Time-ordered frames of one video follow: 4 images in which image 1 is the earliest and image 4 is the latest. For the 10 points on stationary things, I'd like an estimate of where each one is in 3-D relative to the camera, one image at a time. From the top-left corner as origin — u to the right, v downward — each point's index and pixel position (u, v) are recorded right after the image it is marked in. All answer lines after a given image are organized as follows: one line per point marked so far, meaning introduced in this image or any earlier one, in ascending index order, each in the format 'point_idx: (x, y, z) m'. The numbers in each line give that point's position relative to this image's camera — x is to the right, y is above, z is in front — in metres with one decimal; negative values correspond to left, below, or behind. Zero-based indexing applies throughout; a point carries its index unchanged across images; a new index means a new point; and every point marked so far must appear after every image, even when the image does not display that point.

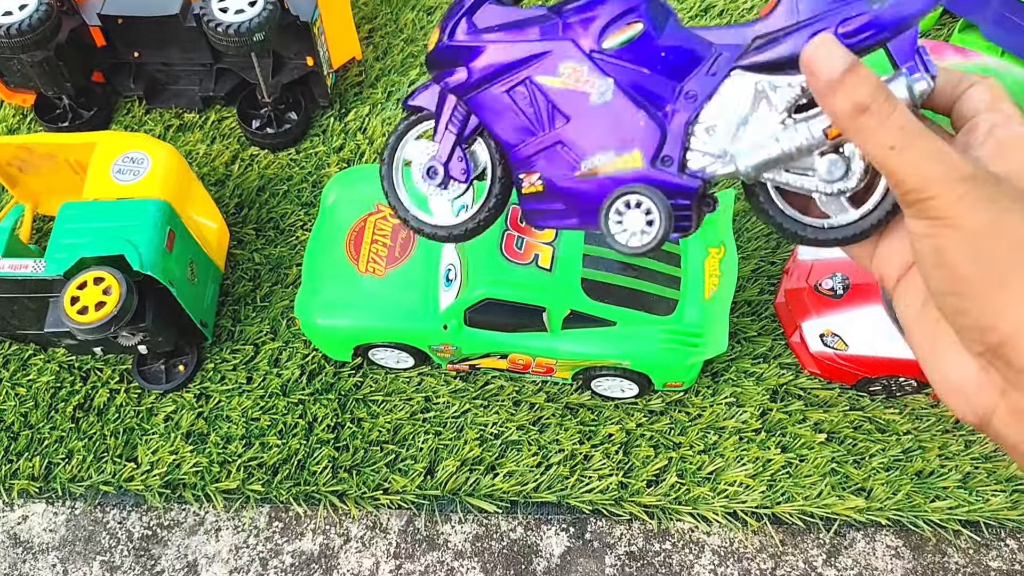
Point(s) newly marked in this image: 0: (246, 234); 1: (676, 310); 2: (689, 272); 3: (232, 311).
0: (-1.1, +0.2, +3.7) m
1: (+0.6, -0.1, +3.1) m
2: (+0.6, +0.1, +3.2) m
3: (-1.1, -0.1, +3.6) m
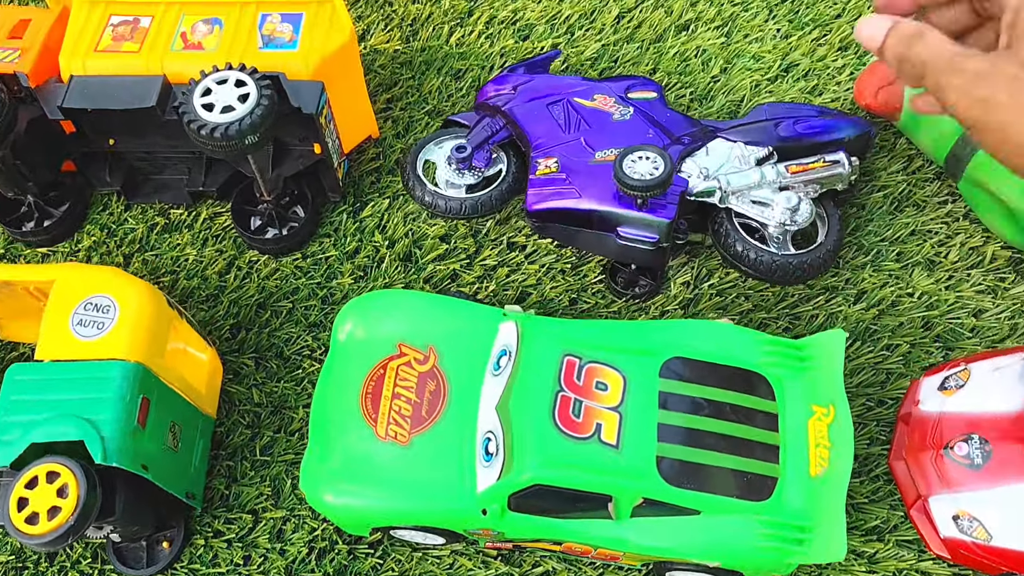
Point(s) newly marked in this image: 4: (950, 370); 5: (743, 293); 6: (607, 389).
0: (-0.9, -0.3, +3.1) m
1: (+0.7, -0.6, +2.5) m
2: (+0.8, -0.4, +2.6) m
3: (-0.9, -0.6, +3.0) m
4: (+1.4, -0.3, +2.8) m
5: (+0.8, 0.0, +3.1) m
6: (+0.3, -0.3, +2.5) m
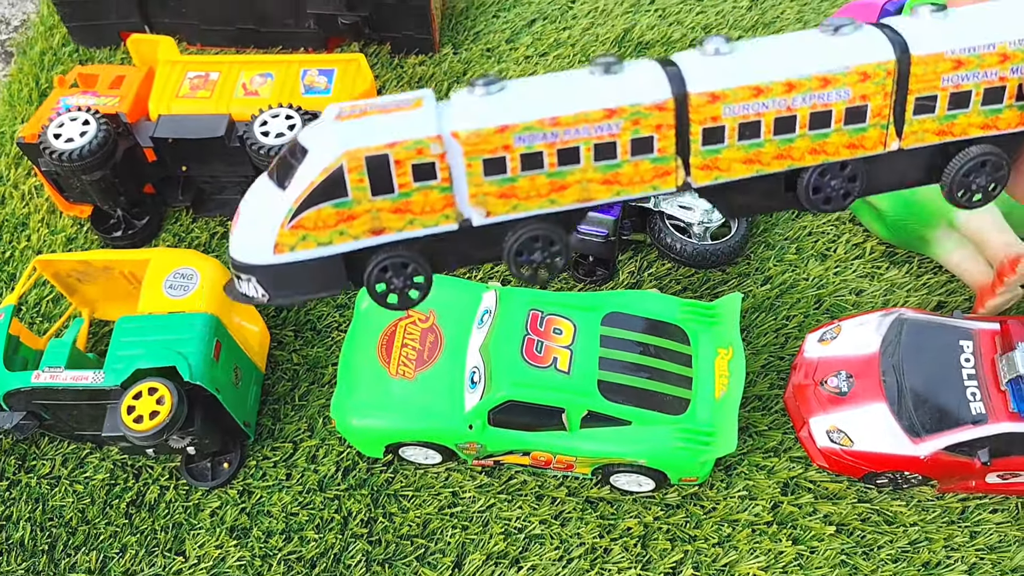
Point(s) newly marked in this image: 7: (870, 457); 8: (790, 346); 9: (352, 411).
0: (-1.0, -0.2, +4.0) m
1: (+0.6, -0.4, +3.3) m
2: (+0.7, -0.3, +3.4) m
3: (-1.0, -0.5, +3.8) m
4: (+1.3, -0.2, +3.7) m
5: (+0.7, 0.0, +4.0) m
6: (+0.2, -0.2, +3.4) m
7: (+1.3, -0.6, +3.3) m
8: (+1.2, -0.2, +3.8) m
9: (-0.6, -0.5, +3.5) m
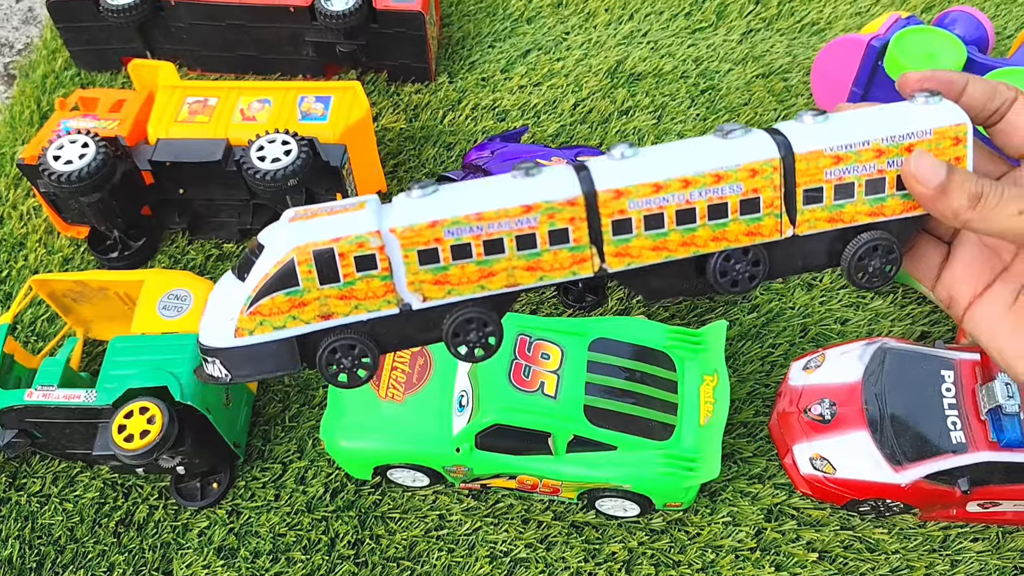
0: (-1.0, -0.3, +4.0) m
1: (+0.6, -0.6, +3.4) m
2: (+0.7, -0.4, +3.5) m
3: (-1.1, -0.6, +3.8) m
4: (+1.2, -0.3, +3.7) m
5: (+0.7, -0.1, +4.1) m
6: (+0.1, -0.3, +3.5) m
7: (+1.3, -0.7, +3.3) m
8: (+1.1, -0.4, +3.9) m
9: (-0.7, -0.6, +3.5) m
